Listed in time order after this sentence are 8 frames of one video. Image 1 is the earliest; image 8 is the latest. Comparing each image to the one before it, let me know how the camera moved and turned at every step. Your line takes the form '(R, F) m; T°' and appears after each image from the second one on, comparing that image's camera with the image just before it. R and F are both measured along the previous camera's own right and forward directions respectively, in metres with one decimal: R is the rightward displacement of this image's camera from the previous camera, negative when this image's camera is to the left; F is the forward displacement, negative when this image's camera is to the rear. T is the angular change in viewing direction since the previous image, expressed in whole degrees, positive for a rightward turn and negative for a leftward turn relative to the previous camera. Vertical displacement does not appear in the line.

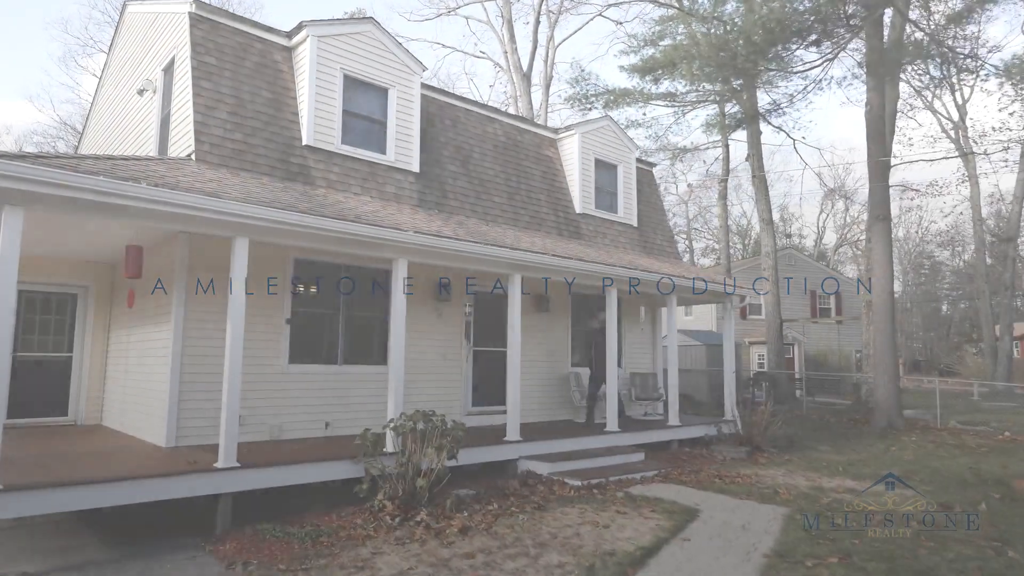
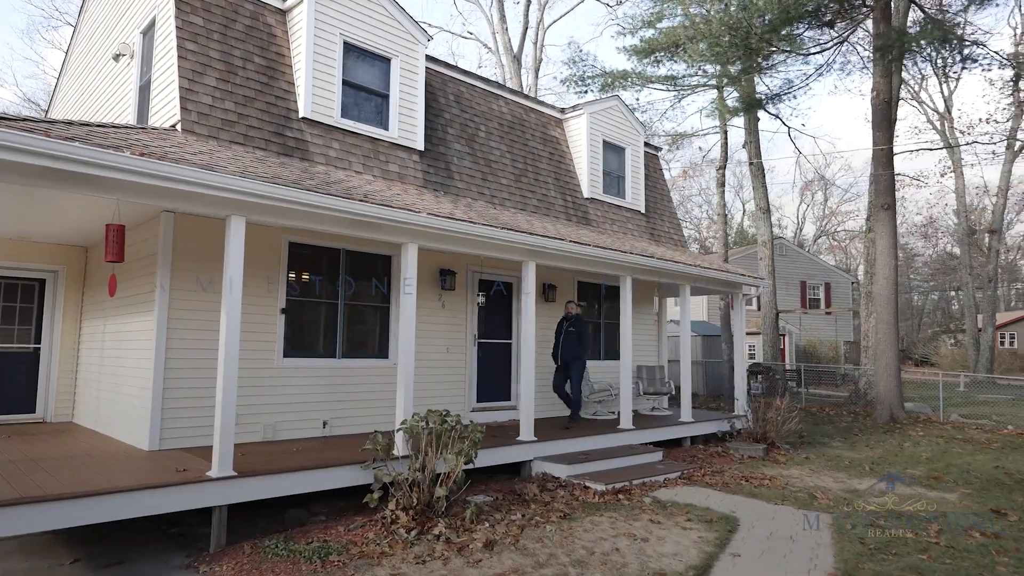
(-0.4, +0.6) m; +2°
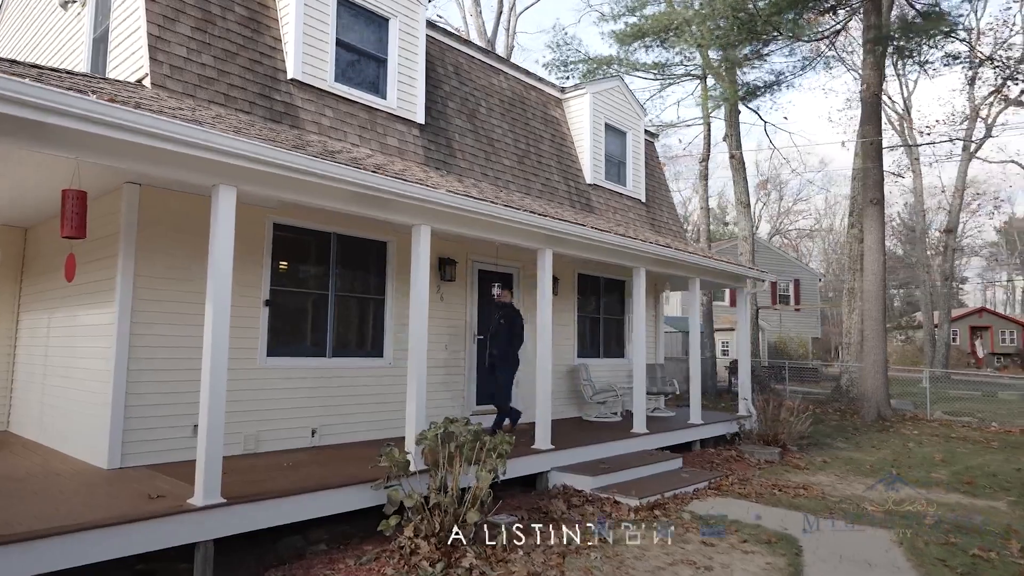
(-0.6, +0.8) m; +4°
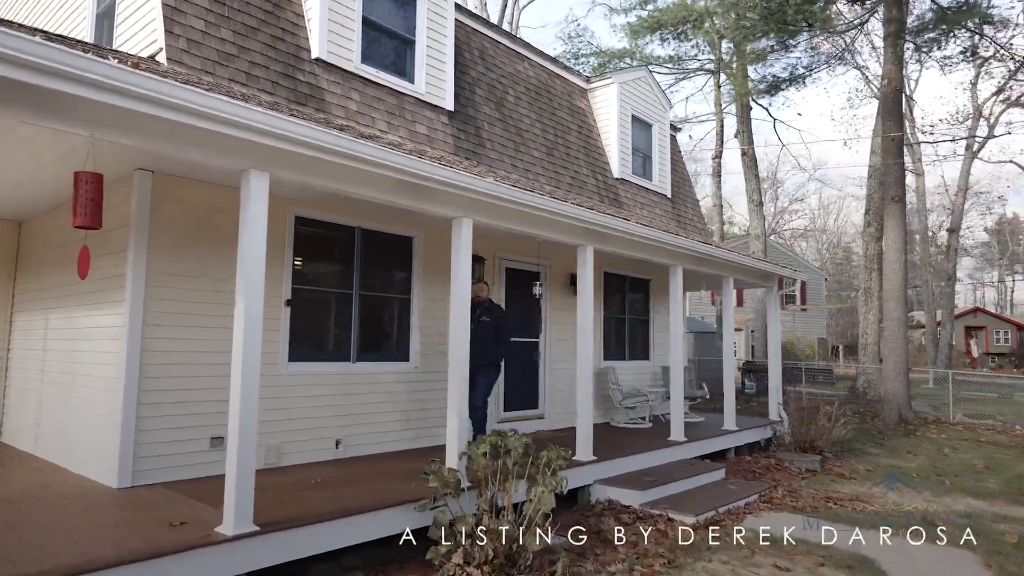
(-0.4, +0.5) m; +1°
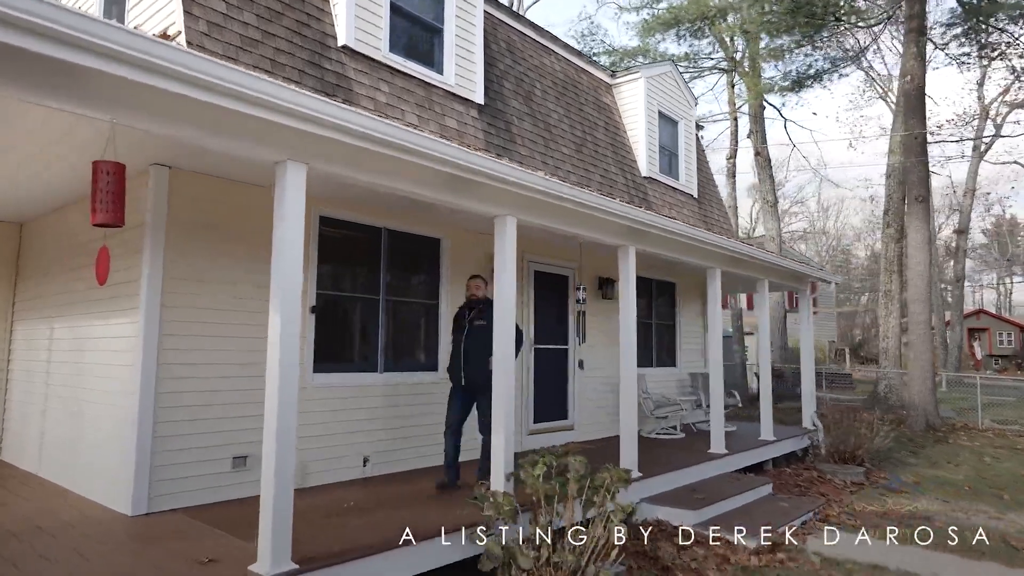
(-0.4, +0.4) m; 0°
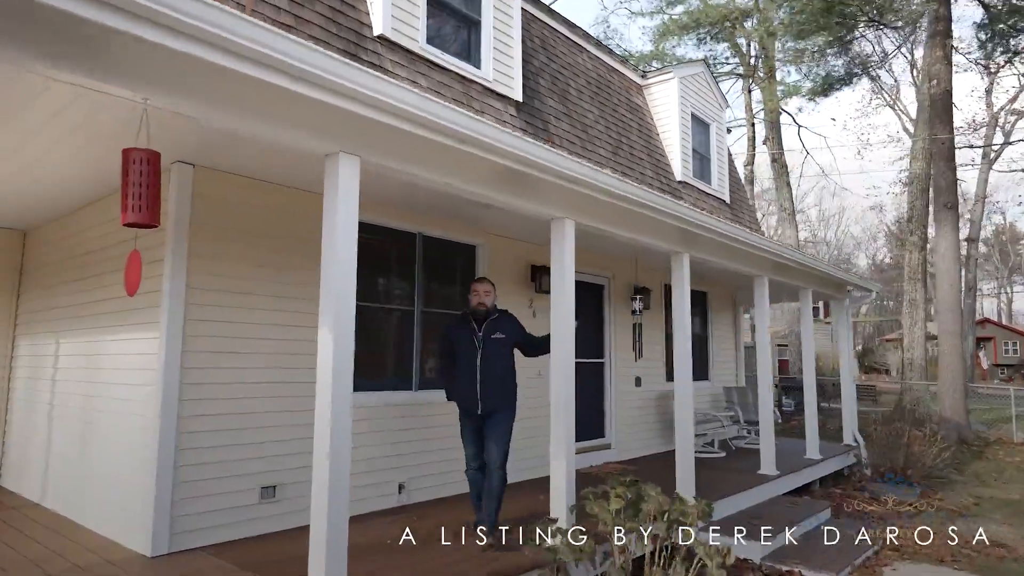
(-0.4, +0.4) m; 0°
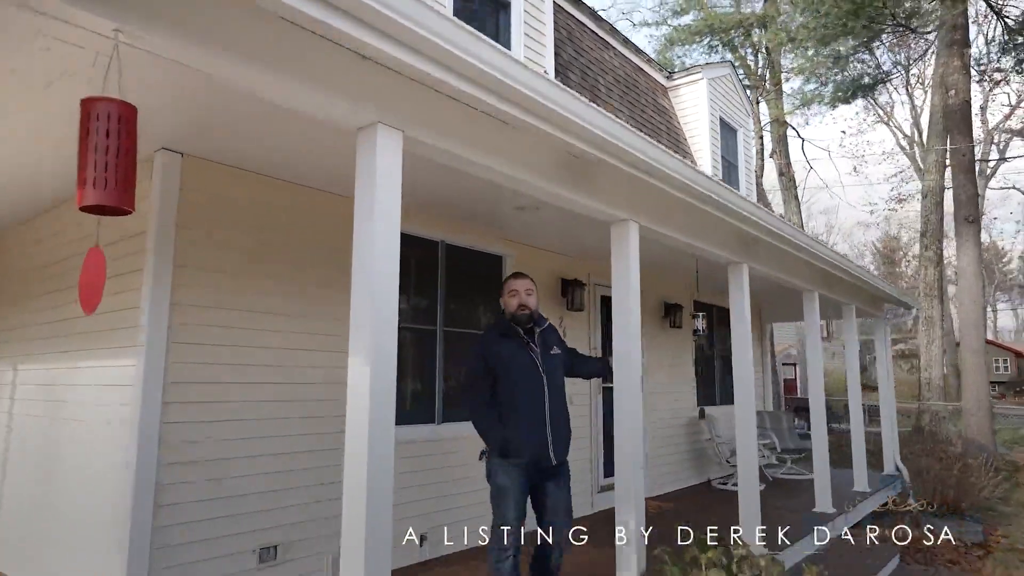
(-0.4, +0.7) m; +1°
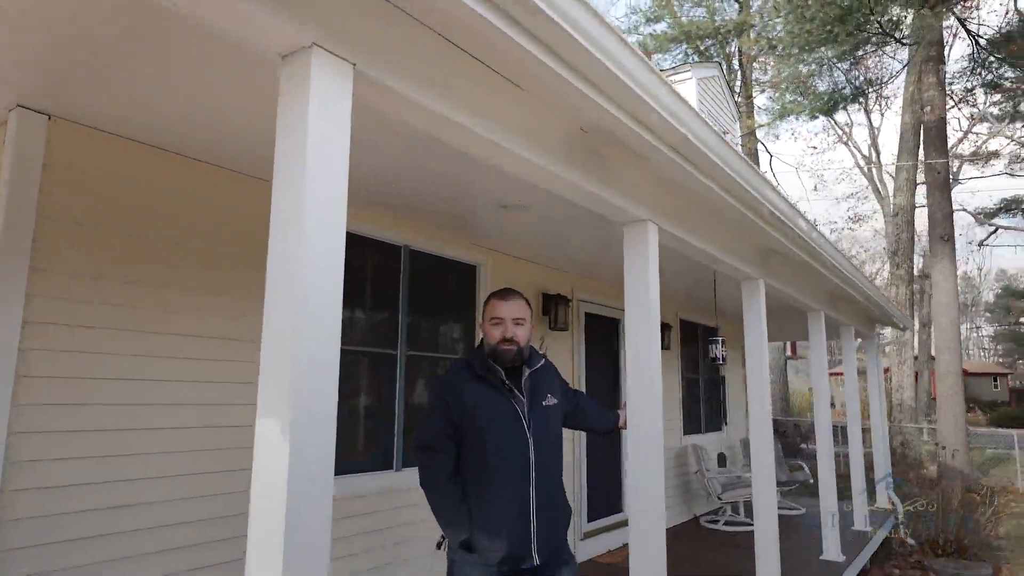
(-0.1, +0.8) m; +4°
